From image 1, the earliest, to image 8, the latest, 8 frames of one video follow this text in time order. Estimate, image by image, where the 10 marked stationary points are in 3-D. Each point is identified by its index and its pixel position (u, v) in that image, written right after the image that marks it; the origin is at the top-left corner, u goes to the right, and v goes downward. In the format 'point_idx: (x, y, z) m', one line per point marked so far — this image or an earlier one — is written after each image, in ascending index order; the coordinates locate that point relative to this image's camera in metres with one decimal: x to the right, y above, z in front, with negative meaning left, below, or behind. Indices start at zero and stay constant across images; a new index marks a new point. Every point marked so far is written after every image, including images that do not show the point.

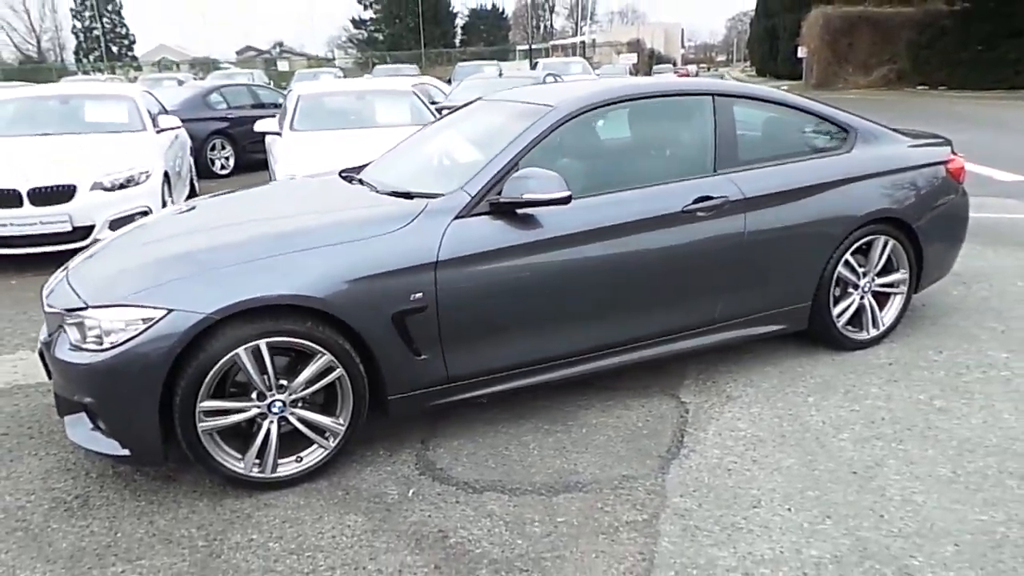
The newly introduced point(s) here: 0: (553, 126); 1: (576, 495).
0: (+0.2, +0.8, +3.3) m
1: (+0.2, -0.8, +2.8) m
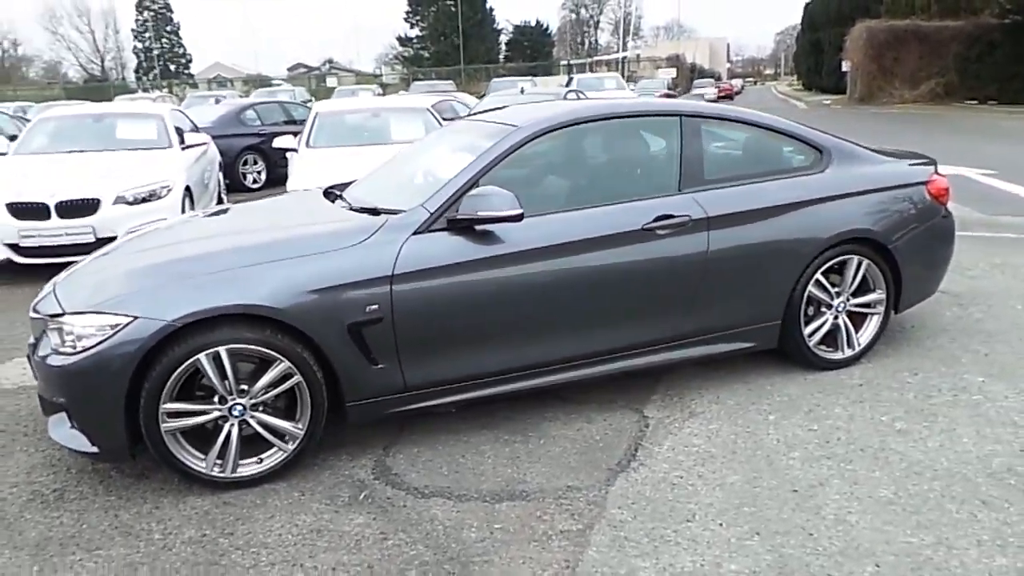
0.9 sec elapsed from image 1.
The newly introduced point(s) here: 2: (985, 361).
0: (0.0, +0.7, +3.4) m
1: (0.0, -0.9, +2.8) m
2: (+2.6, -0.4, +3.9) m
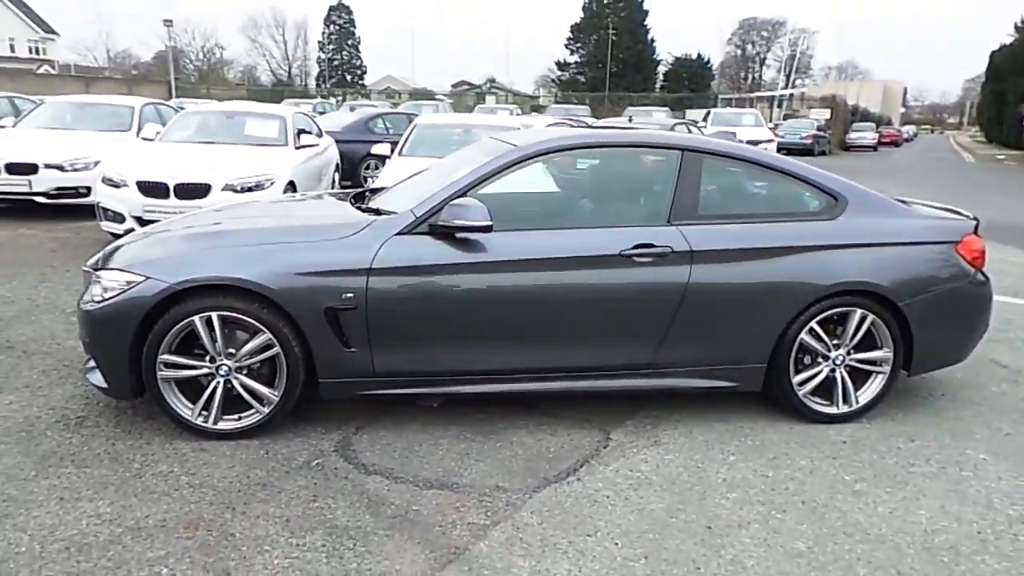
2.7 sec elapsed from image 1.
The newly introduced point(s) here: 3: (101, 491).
0: (0.0, +0.6, +3.6) m
1: (-0.3, -0.9, +3.0) m
2: (+2.5, -0.8, +3.6) m
3: (-1.7, -0.8, +2.9) m
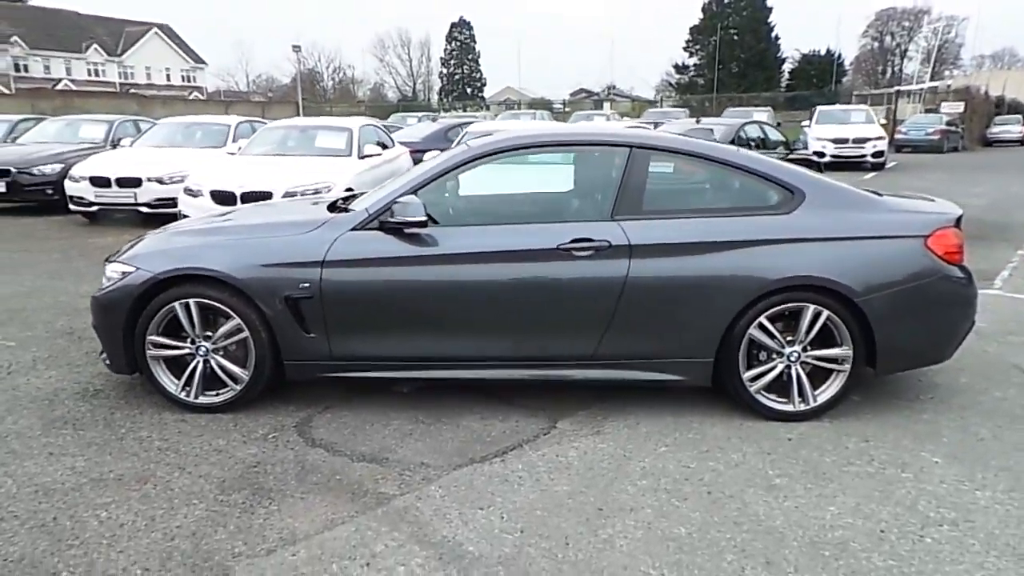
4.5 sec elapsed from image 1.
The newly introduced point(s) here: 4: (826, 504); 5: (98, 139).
0: (-0.3, +0.7, +3.9) m
1: (-0.7, -0.8, +3.3) m
2: (+2.2, -0.8, +3.4) m
3: (-2.1, -0.8, +3.4) m
4: (+1.3, -0.9, +2.9) m
5: (-7.4, +2.7, +12.5) m
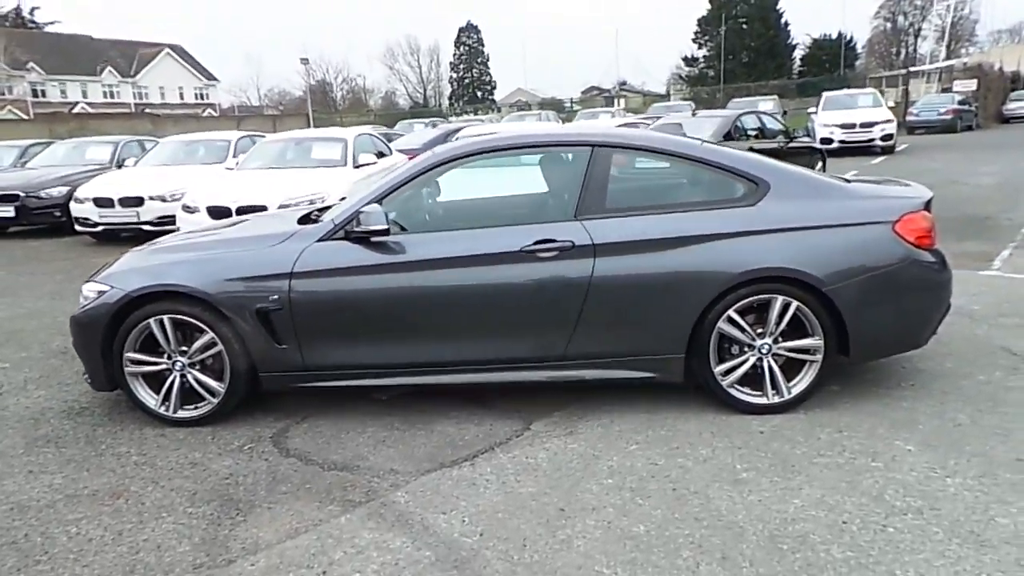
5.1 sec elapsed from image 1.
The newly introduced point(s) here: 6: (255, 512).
0: (-0.5, +0.6, +3.9) m
1: (-0.8, -0.9, +3.3) m
2: (+2.1, -0.7, +3.4) m
3: (-2.2, -0.9, +3.5) m
4: (+1.2, -0.9, +2.9) m
5: (-7.4, +2.3, +12.7) m
6: (-1.1, -1.0, +3.0) m
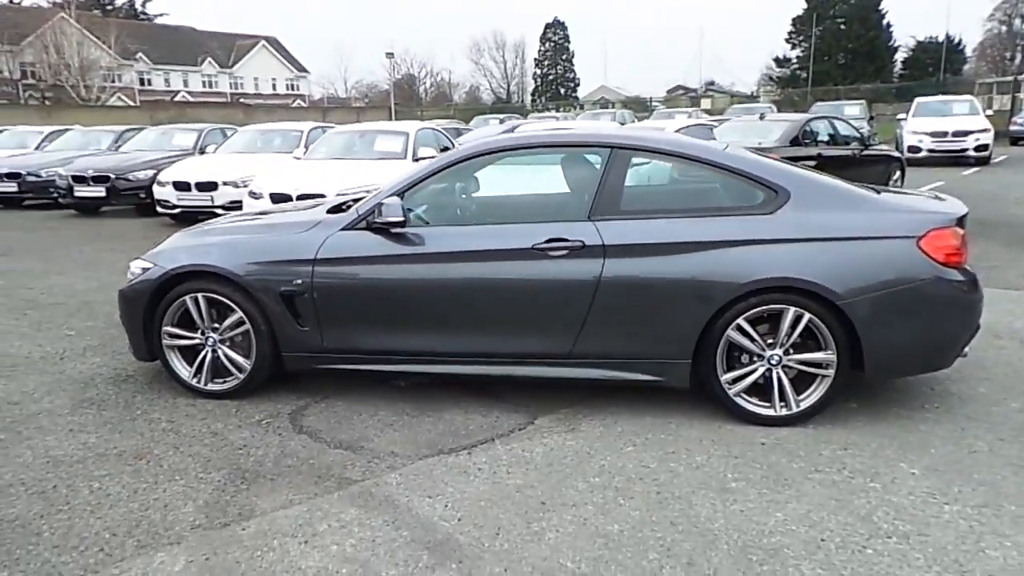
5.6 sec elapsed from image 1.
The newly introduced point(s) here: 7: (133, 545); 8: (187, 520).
0: (-0.4, +0.7, +4.0) m
1: (-0.8, -0.8, +3.5) m
2: (+2.0, -0.8, +3.2) m
3: (-2.2, -0.7, +3.8) m
4: (+1.1, -0.9, +2.8) m
5: (-6.2, +2.7, +13.5) m
6: (-1.2, -0.9, +3.2) m
7: (-1.5, -1.0, +2.7) m
8: (-1.3, -1.0, +2.9) m
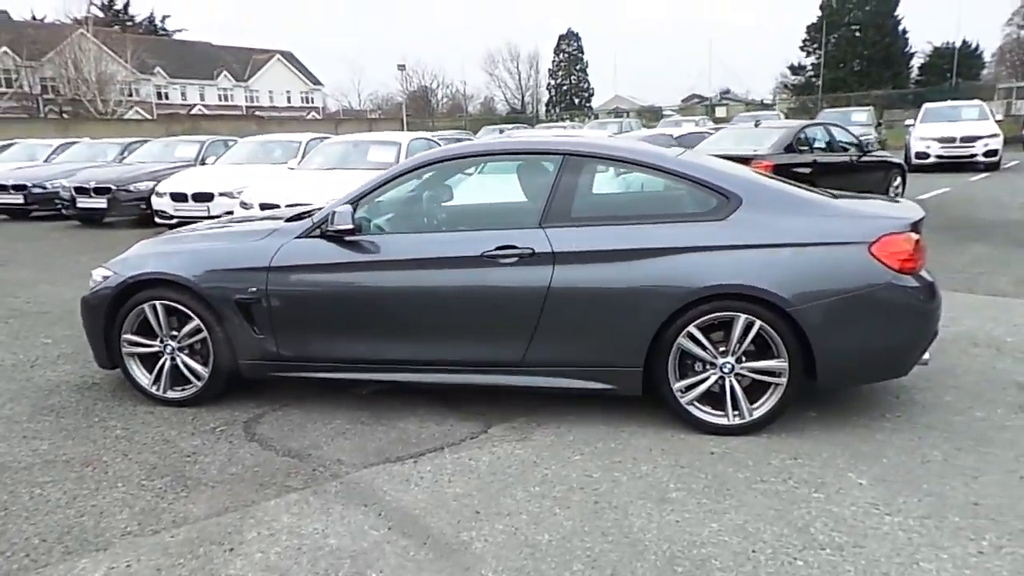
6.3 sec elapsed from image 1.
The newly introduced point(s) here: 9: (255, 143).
0: (-0.6, +0.6, +4.0) m
1: (-1.1, -0.9, +3.5) m
2: (+1.8, -0.8, +3.1) m
3: (-2.5, -0.8, +3.8) m
4: (+0.8, -0.9, +2.8) m
5: (-6.3, +2.5, +13.6) m
6: (-1.4, -0.9, +3.2) m
7: (-1.7, -1.0, +2.7) m
8: (-1.6, -1.0, +2.9) m
9: (-4.8, +2.7, +13.0) m
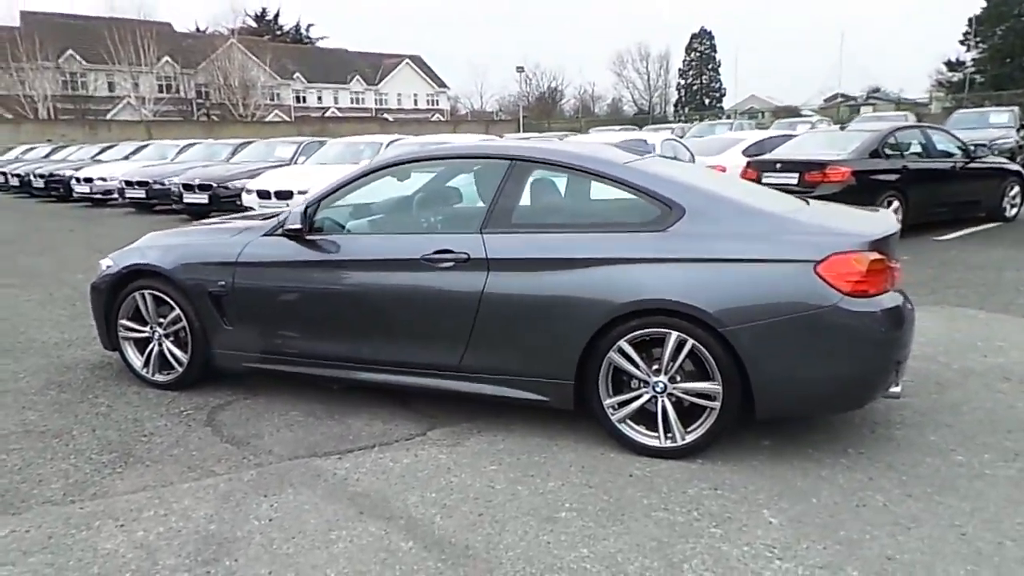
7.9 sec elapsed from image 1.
0: (-0.9, +0.7, +4.1) m
1: (-1.5, -0.8, +3.6) m
2: (+1.3, -0.9, +2.8) m
3: (-2.8, -0.7, +4.2) m
4: (+0.3, -1.0, +2.6) m
5: (-4.7, +2.7, +14.5) m
6: (-1.8, -0.9, +3.4) m
7: (-2.2, -1.0, +3.0) m
8: (-2.1, -0.9, +3.1) m
9: (-3.3, +2.8, +13.6) m
